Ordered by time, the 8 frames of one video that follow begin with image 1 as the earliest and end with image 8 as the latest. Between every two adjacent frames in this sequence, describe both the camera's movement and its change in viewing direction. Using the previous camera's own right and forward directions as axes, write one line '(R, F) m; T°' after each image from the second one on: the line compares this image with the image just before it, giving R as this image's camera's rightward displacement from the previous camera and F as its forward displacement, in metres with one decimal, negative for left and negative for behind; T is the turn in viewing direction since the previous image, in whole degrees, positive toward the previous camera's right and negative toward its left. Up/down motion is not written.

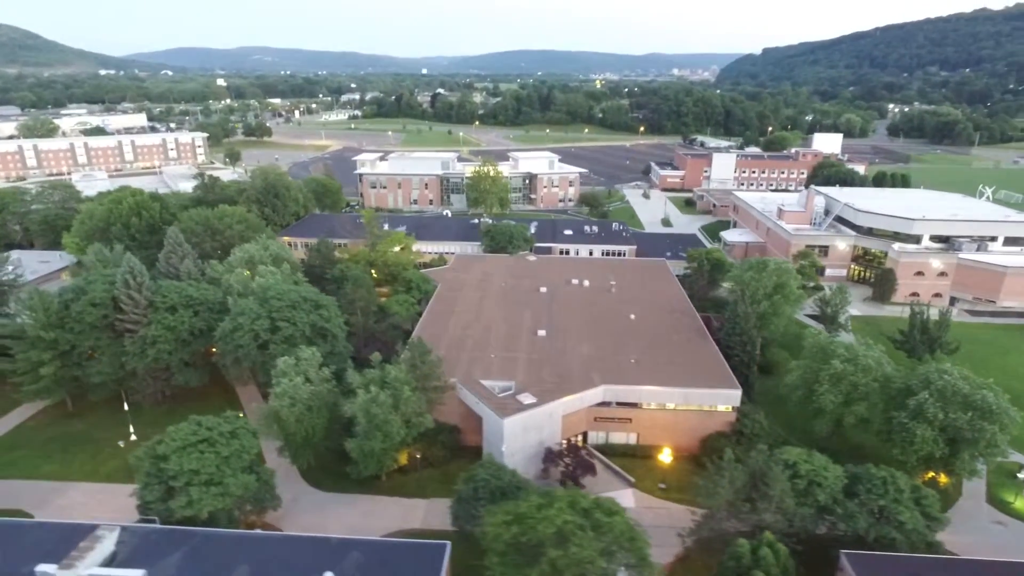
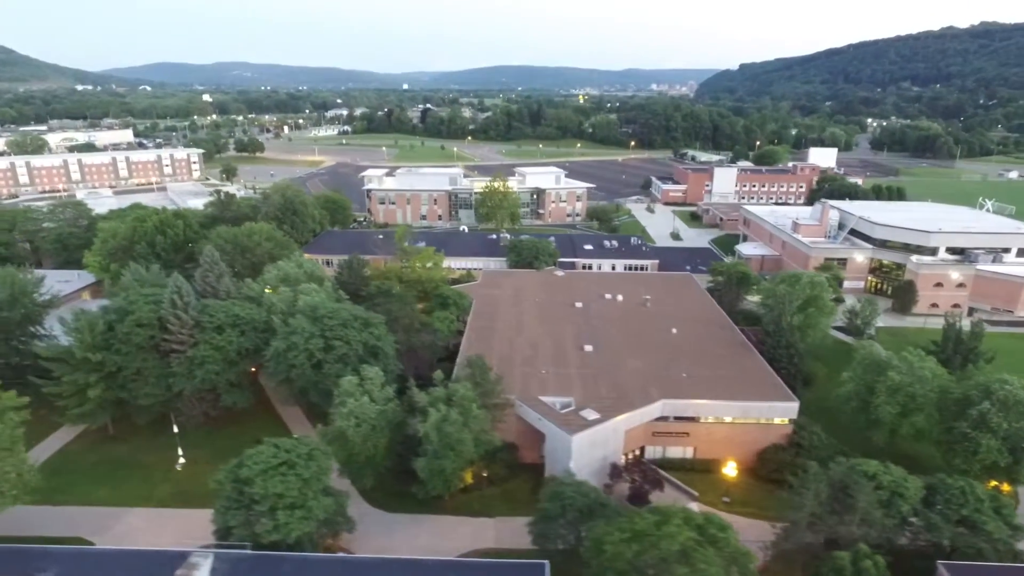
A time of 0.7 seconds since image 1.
(-3.2, 0.0) m; +2°
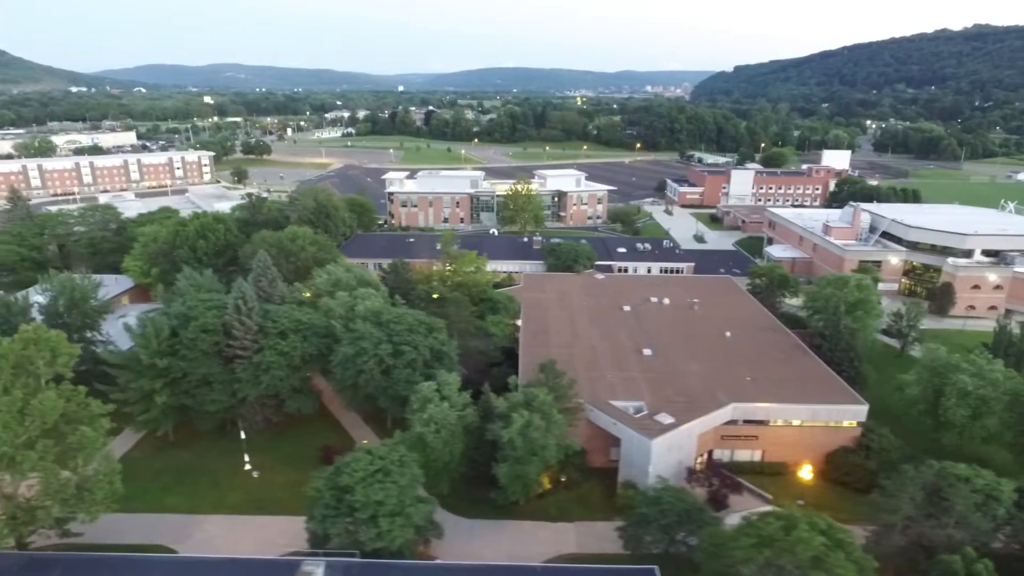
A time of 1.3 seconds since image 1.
(-3.2, 0.0) m; 0°
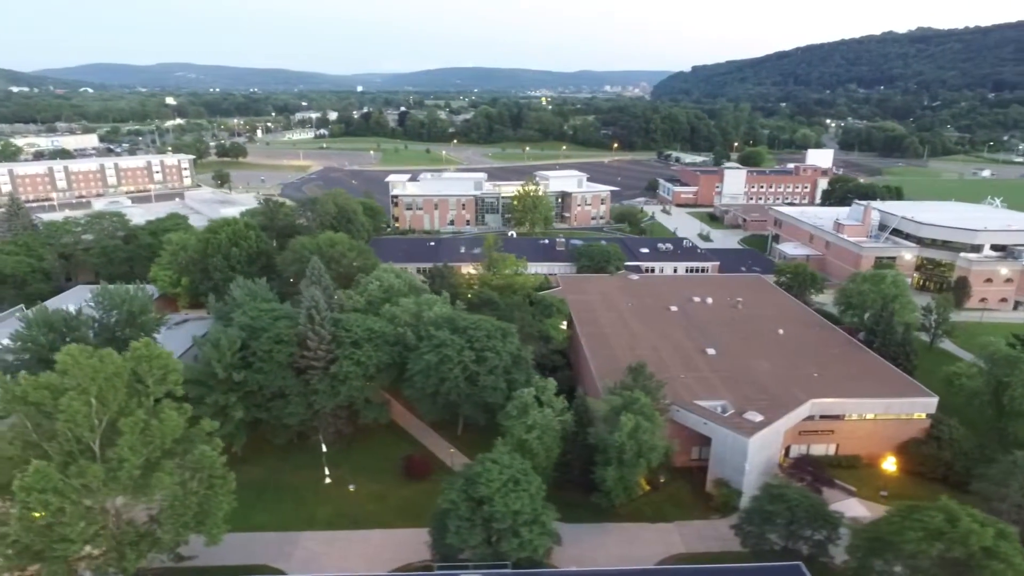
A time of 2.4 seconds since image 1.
(-5.1, +0.2) m; +3°
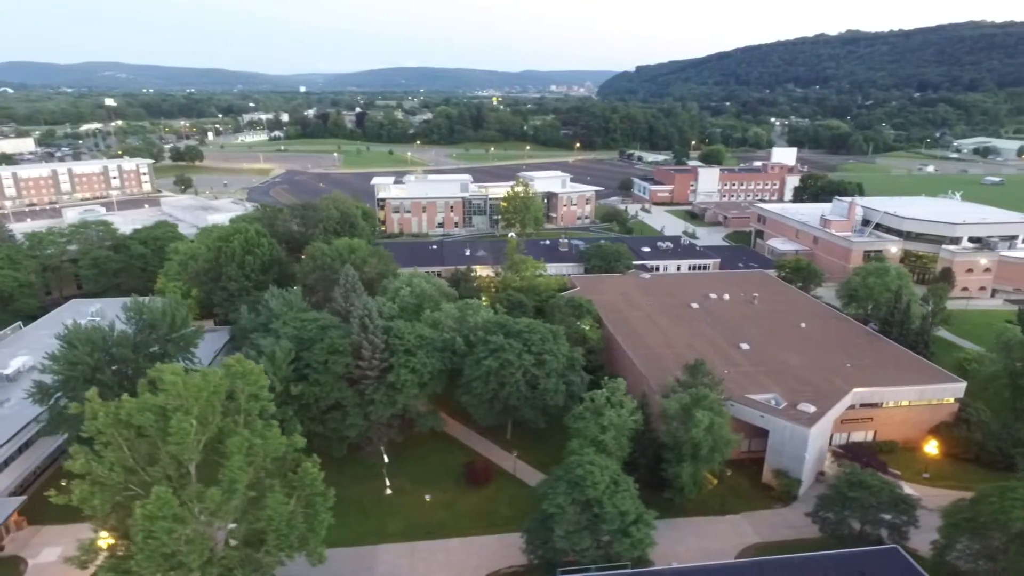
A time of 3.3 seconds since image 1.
(-4.6, +0.1) m; +5°
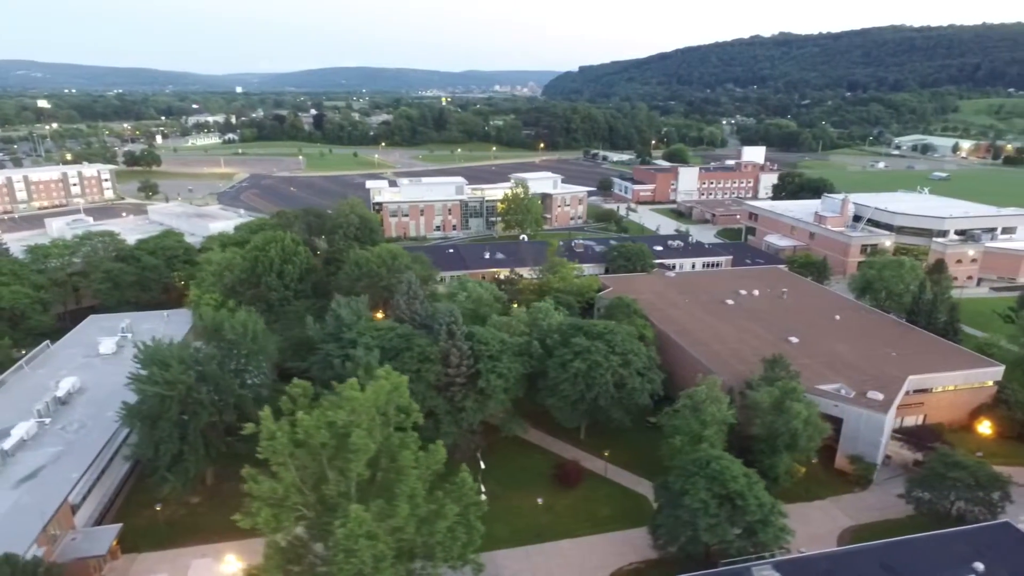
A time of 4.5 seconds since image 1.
(-5.9, 0.0) m; +5°
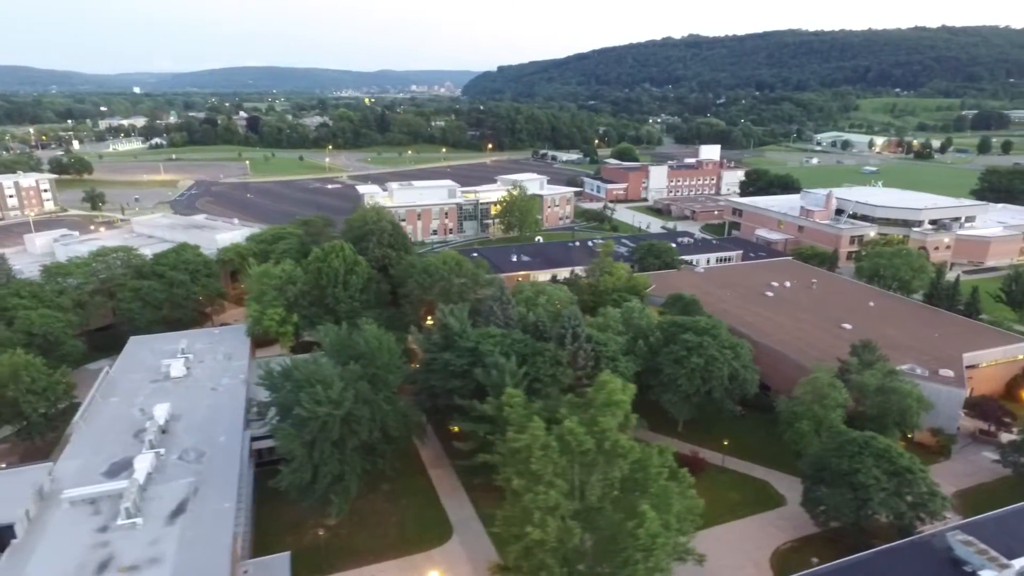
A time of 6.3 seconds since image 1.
(-8.6, +0.1) m; +7°
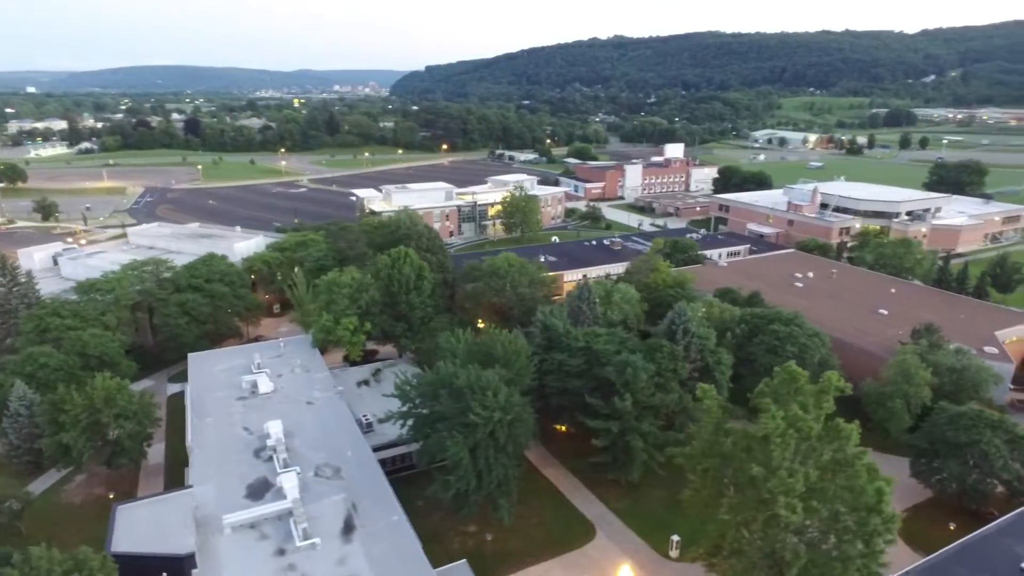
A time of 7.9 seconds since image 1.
(-8.0, 0.0) m; +6°
